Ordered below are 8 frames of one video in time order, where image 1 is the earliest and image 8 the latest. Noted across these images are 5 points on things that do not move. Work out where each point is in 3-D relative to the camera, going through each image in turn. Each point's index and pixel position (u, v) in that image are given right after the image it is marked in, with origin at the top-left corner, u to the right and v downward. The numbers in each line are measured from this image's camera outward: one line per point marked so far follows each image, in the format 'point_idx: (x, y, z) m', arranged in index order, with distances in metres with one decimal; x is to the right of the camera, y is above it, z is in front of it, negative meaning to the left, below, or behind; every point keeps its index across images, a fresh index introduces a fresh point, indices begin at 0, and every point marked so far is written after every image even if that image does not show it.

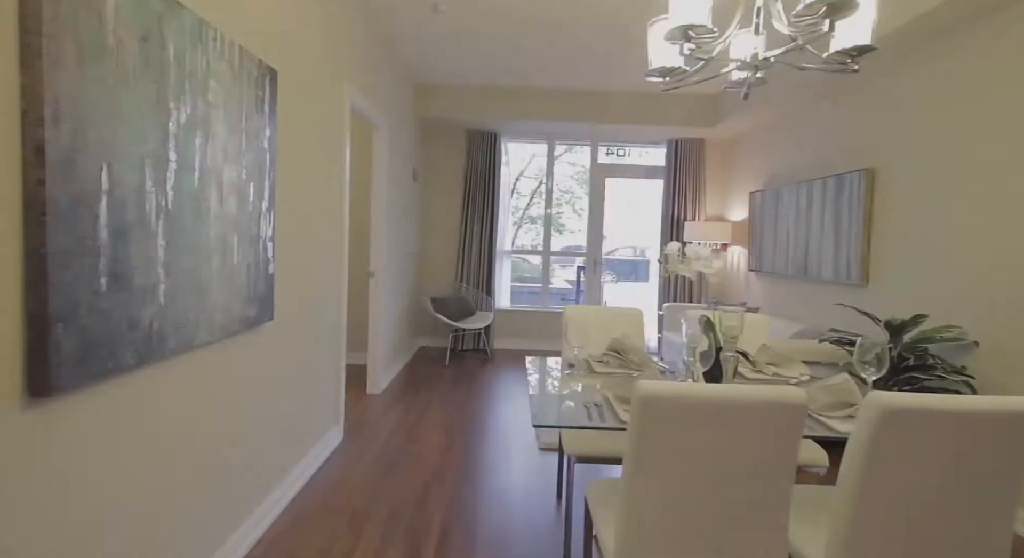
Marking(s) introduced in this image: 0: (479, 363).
0: (-0.4, -0.9, +5.5) m
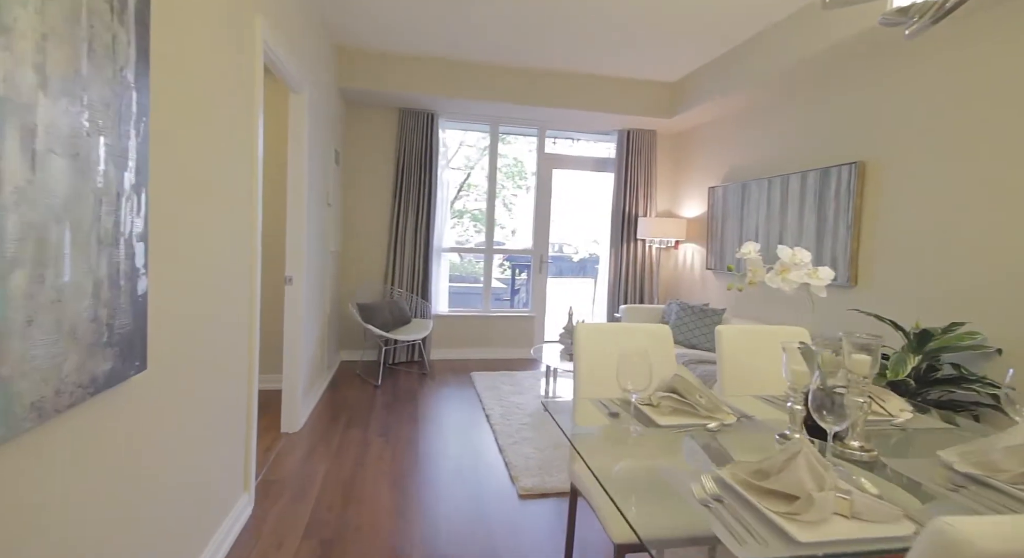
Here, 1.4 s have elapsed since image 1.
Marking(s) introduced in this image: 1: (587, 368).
0: (-0.9, -0.9, +4.7) m
1: (+0.3, -0.4, +2.0) m
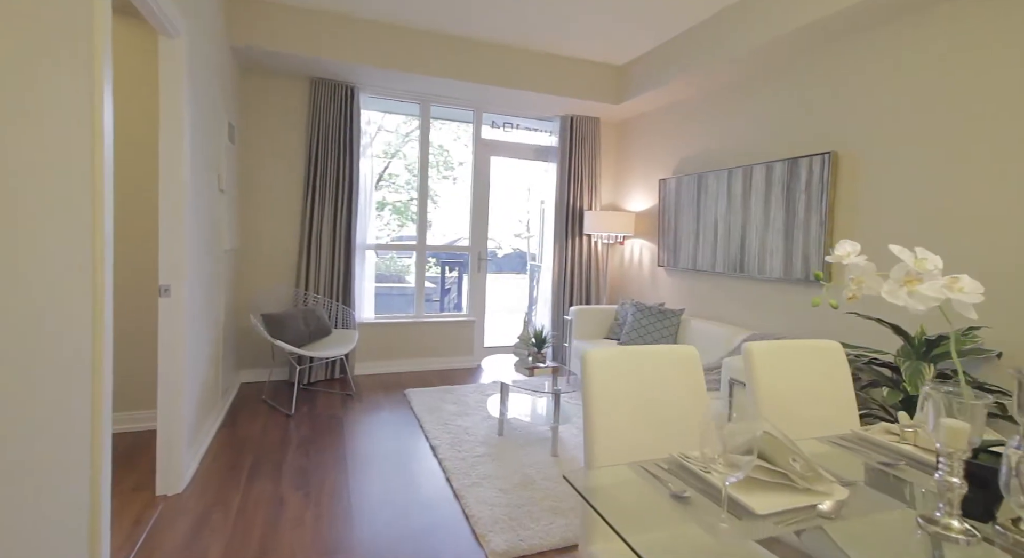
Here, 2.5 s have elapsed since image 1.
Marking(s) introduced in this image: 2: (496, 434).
0: (-1.3, -0.9, +4.0) m
1: (+0.3, -0.4, +1.5) m
2: (-0.1, -1.0, +3.4) m
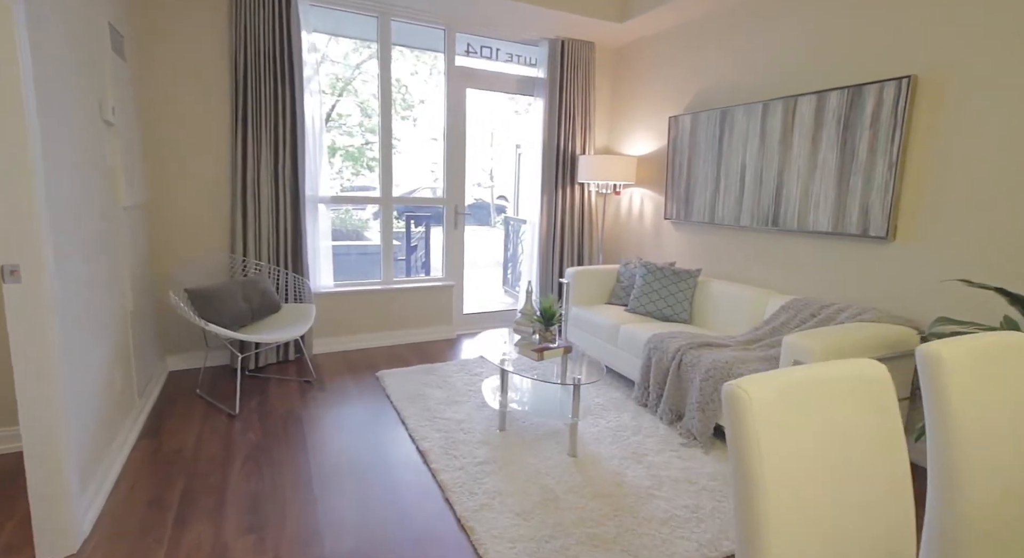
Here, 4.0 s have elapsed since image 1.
0: (-1.4, -0.7, +3.2) m
1: (+0.4, -0.4, +0.9) m
2: (-0.1, -0.8, +2.8) m
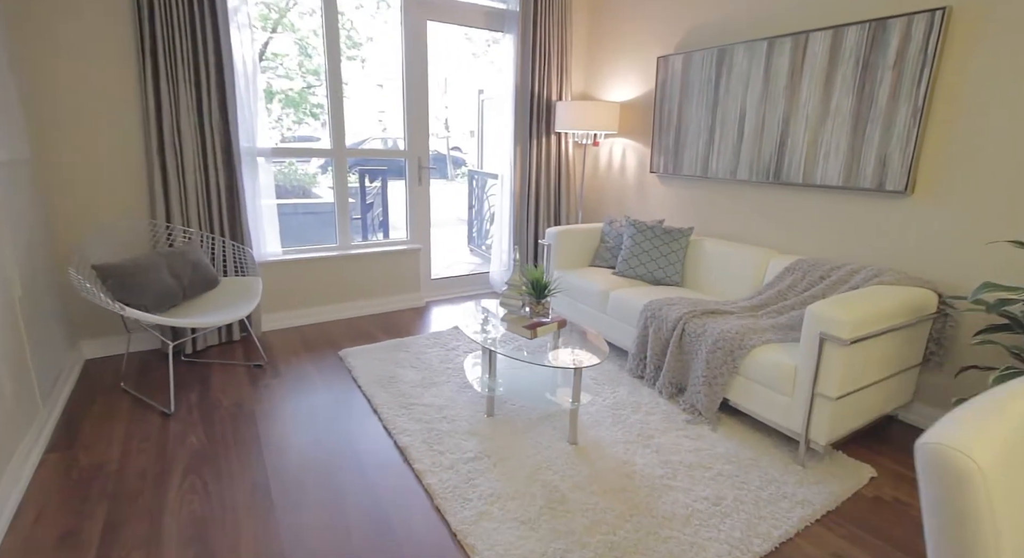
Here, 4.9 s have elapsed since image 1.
0: (-1.4, -0.5, +2.8) m
1: (+0.6, -0.4, +0.6) m
2: (-0.1, -0.7, +2.5) m
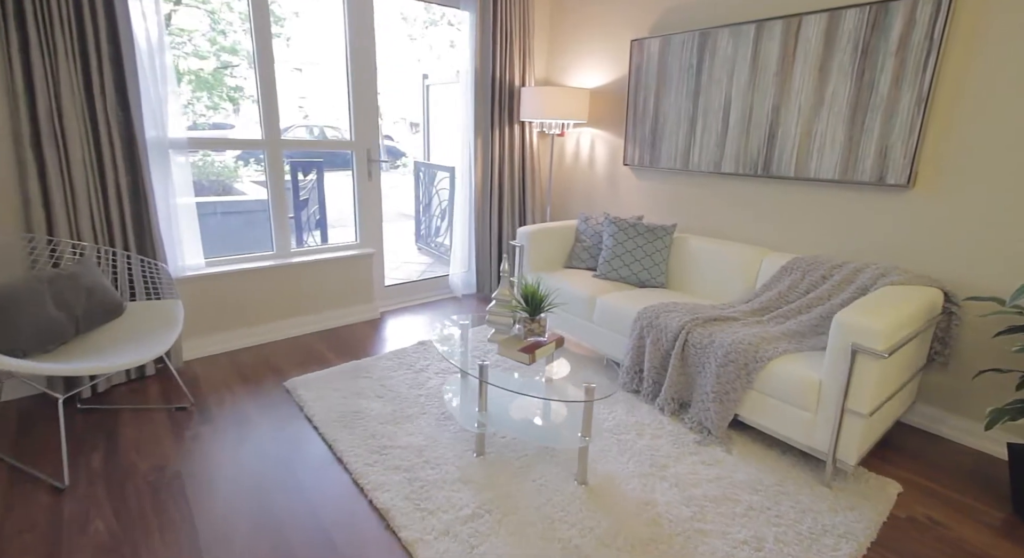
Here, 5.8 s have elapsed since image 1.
0: (-1.5, -0.6, +2.2) m
1: (+0.8, -0.4, +0.3) m
2: (-0.2, -0.7, +2.1) m
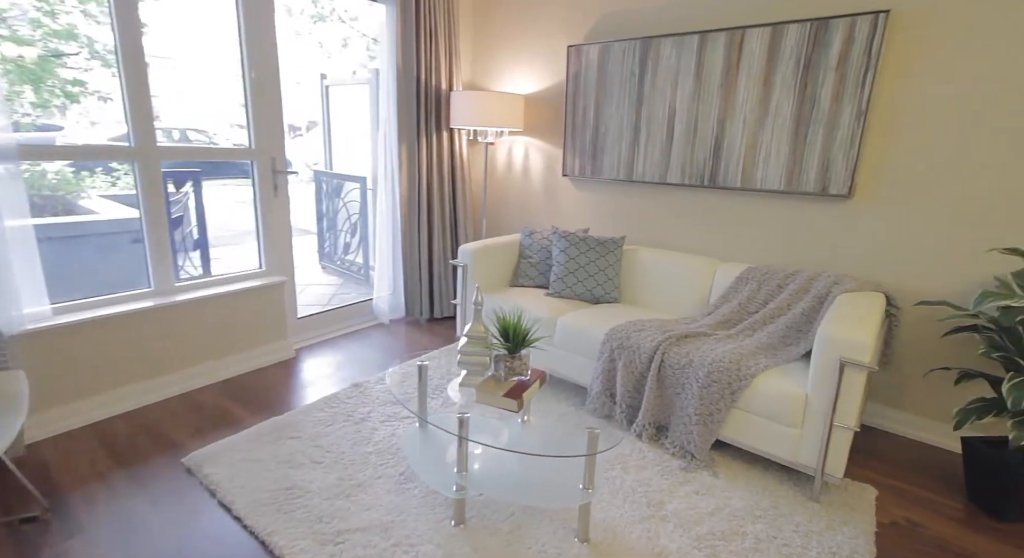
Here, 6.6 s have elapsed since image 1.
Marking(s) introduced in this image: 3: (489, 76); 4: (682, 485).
0: (-1.5, -0.8, +1.6) m
1: (+1.1, -0.5, +0.2) m
2: (-0.2, -0.8, +1.8) m
3: (-0.2, +1.4, +3.6) m
4: (+0.7, -0.8, +2.1) m
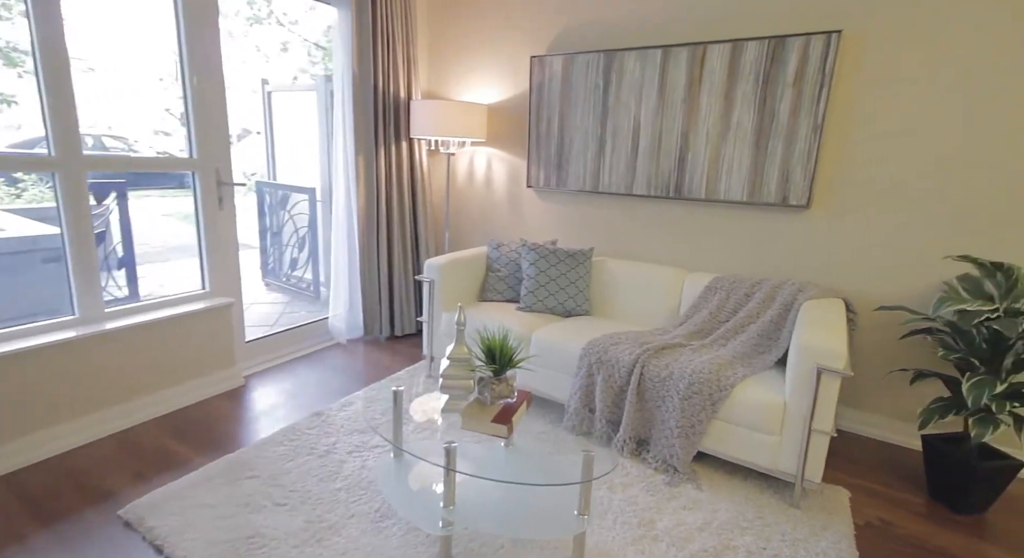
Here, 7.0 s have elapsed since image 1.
0: (-1.5, -0.9, +1.3) m
1: (+1.2, -0.5, +0.3) m
2: (-0.2, -0.9, +1.6) m
3: (-0.5, +1.3, +3.5) m
4: (+0.6, -0.9, +2.0) m
